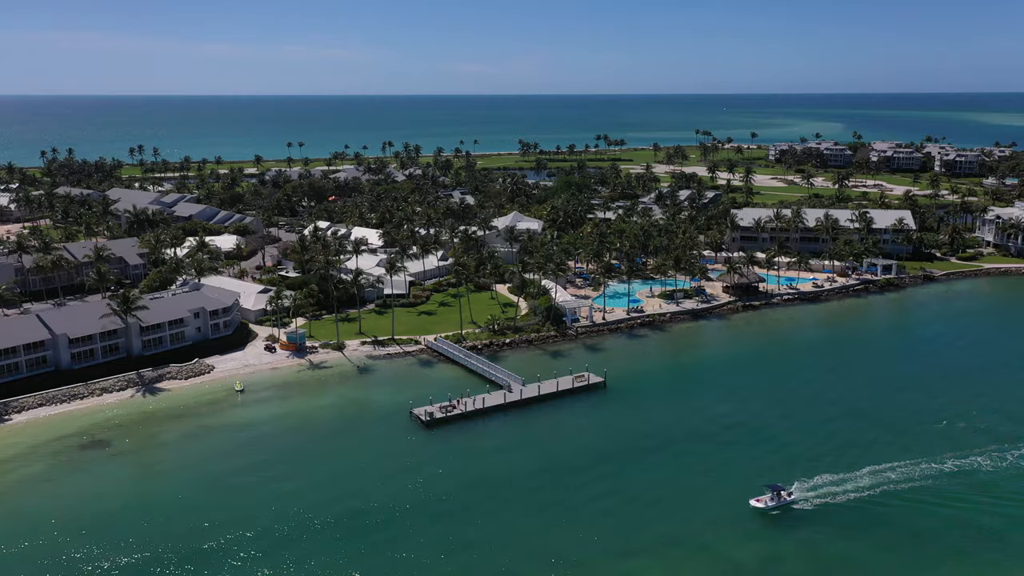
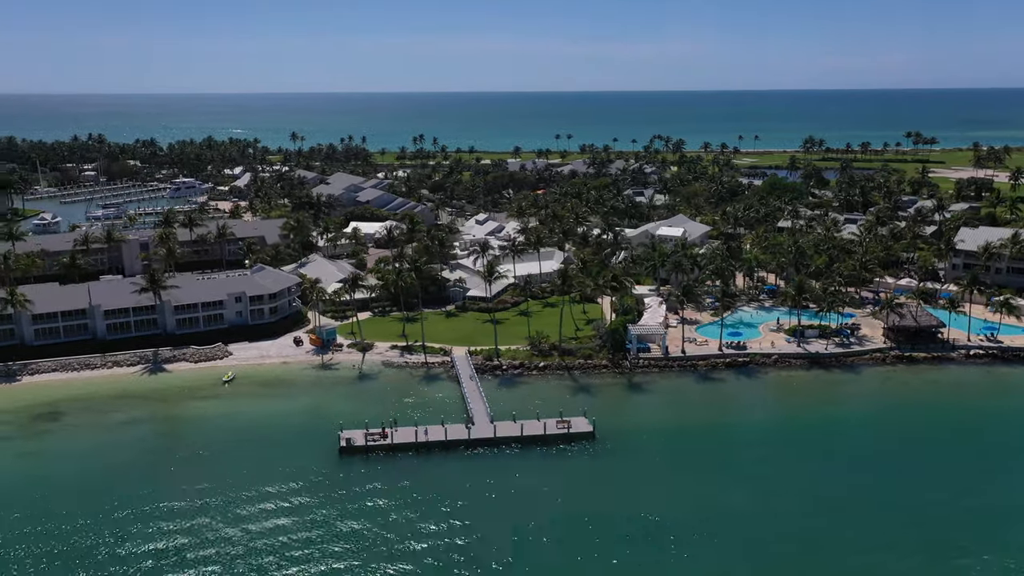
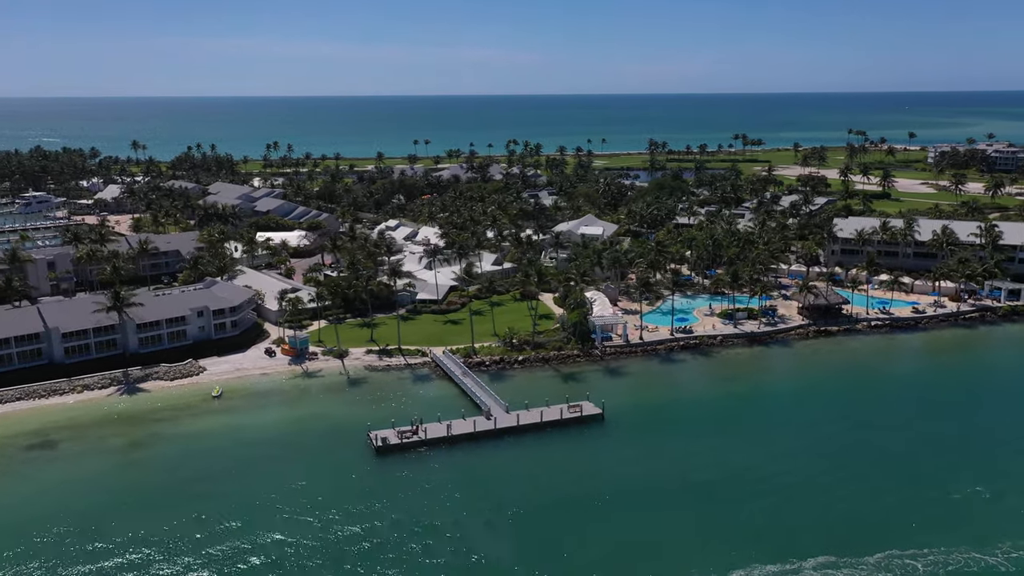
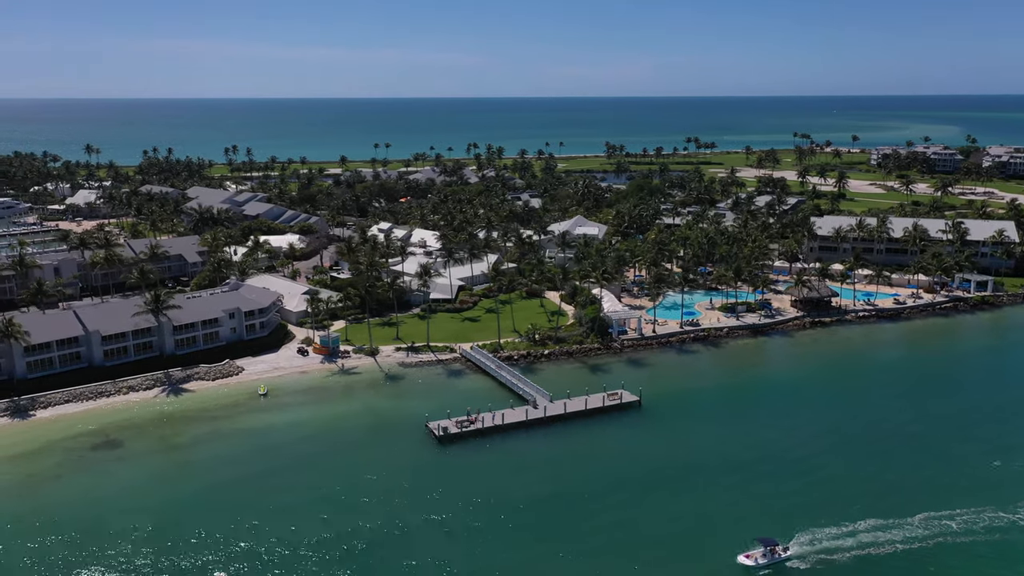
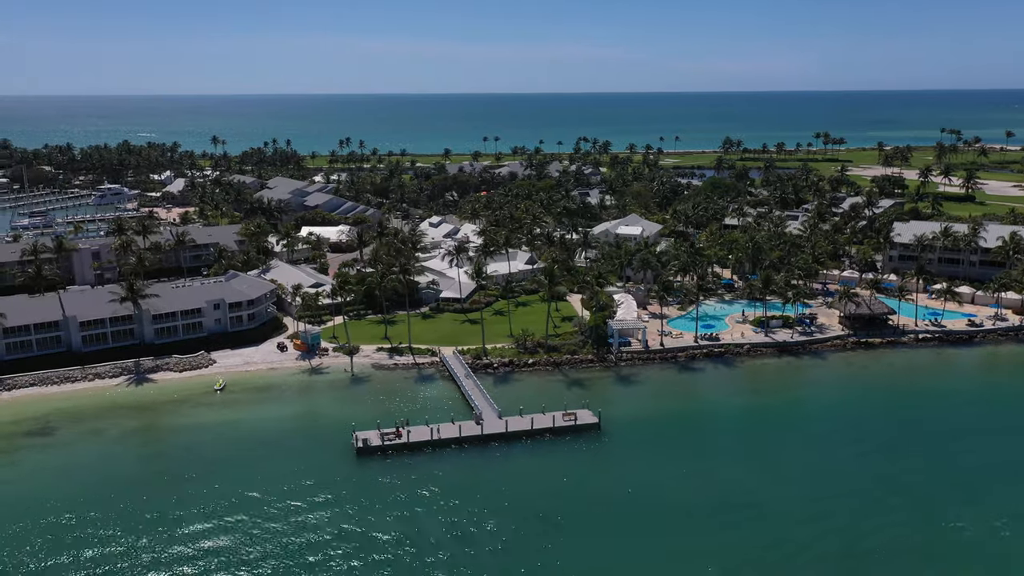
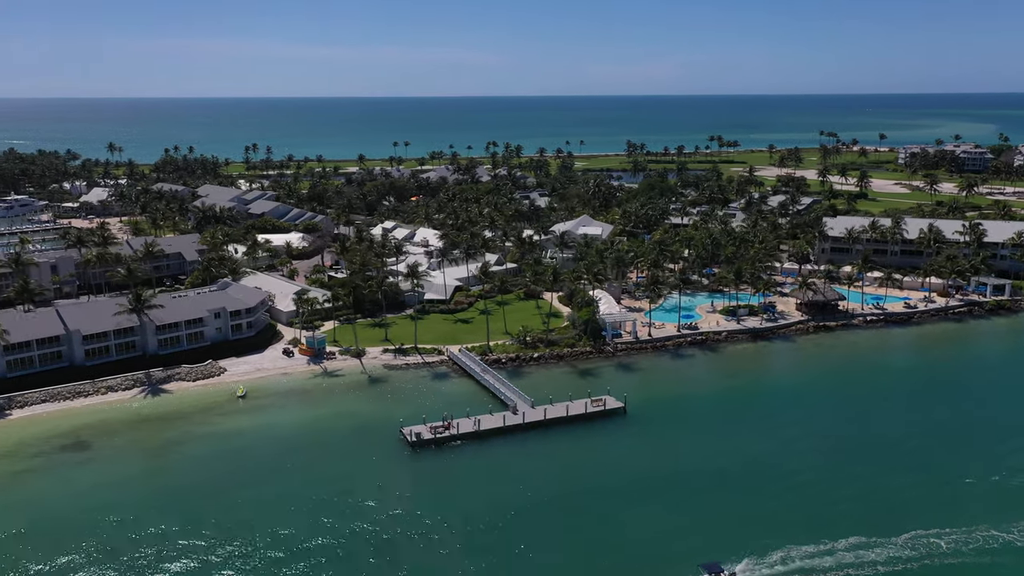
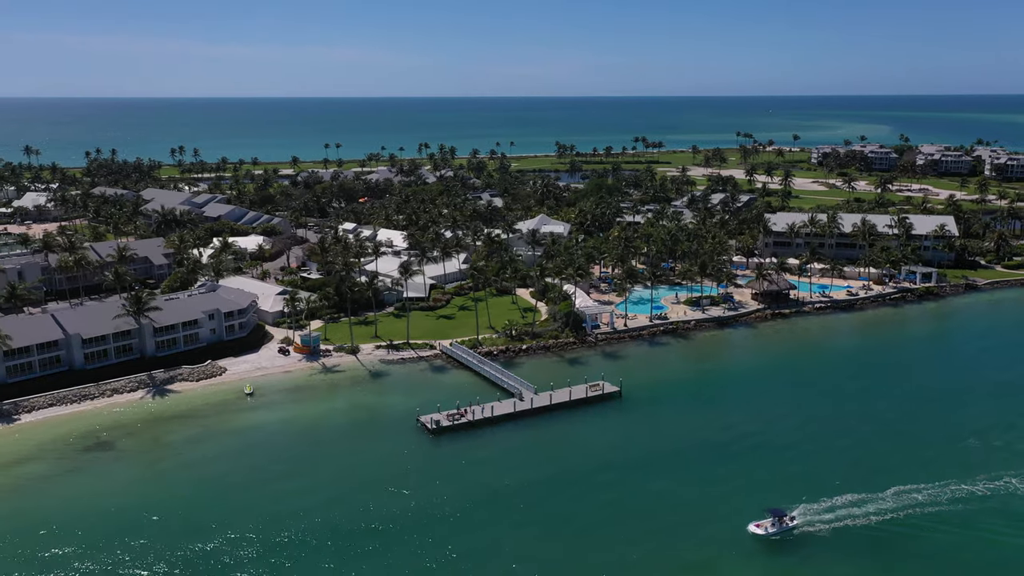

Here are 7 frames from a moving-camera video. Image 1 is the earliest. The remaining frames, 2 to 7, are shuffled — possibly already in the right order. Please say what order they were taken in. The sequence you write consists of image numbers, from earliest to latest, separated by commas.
7, 4, 6, 3, 5, 2
